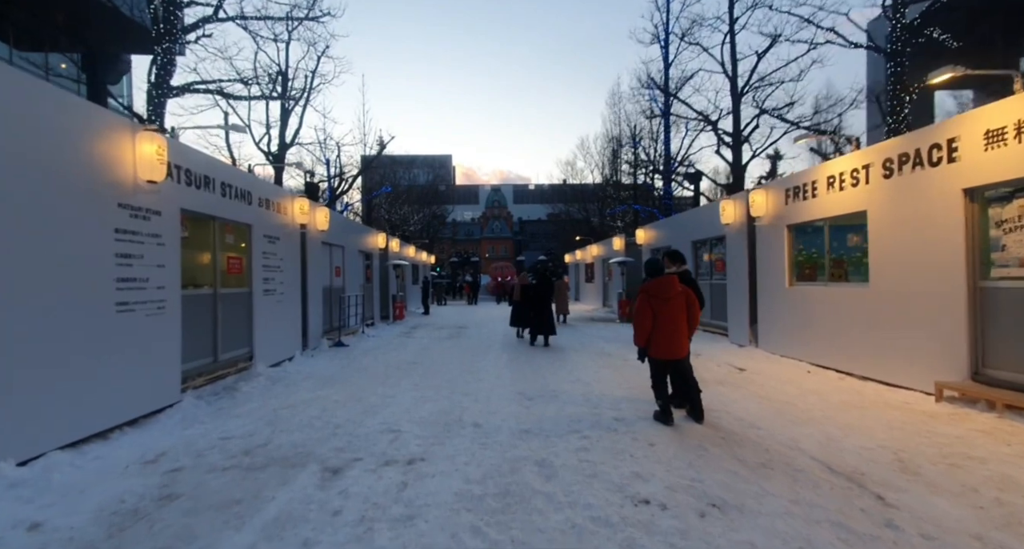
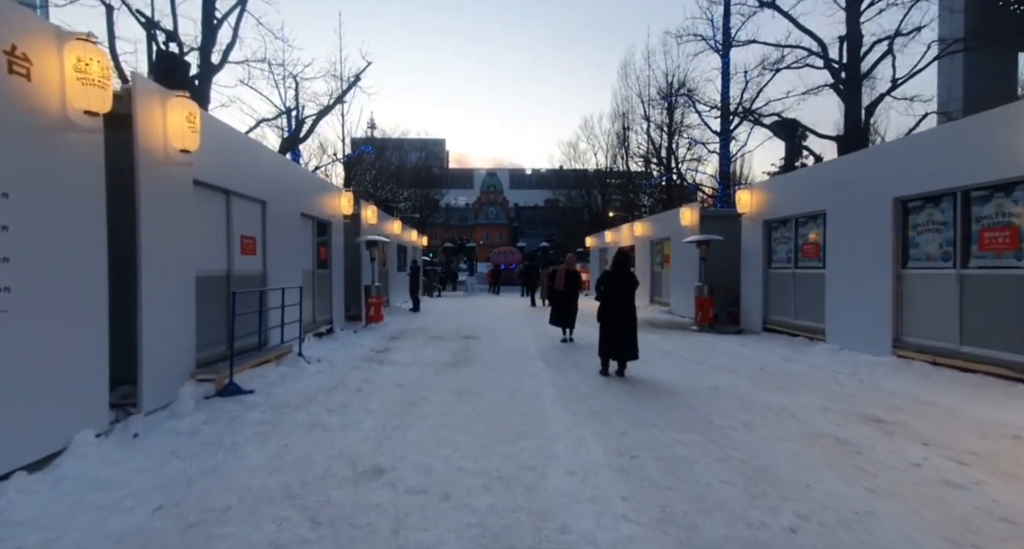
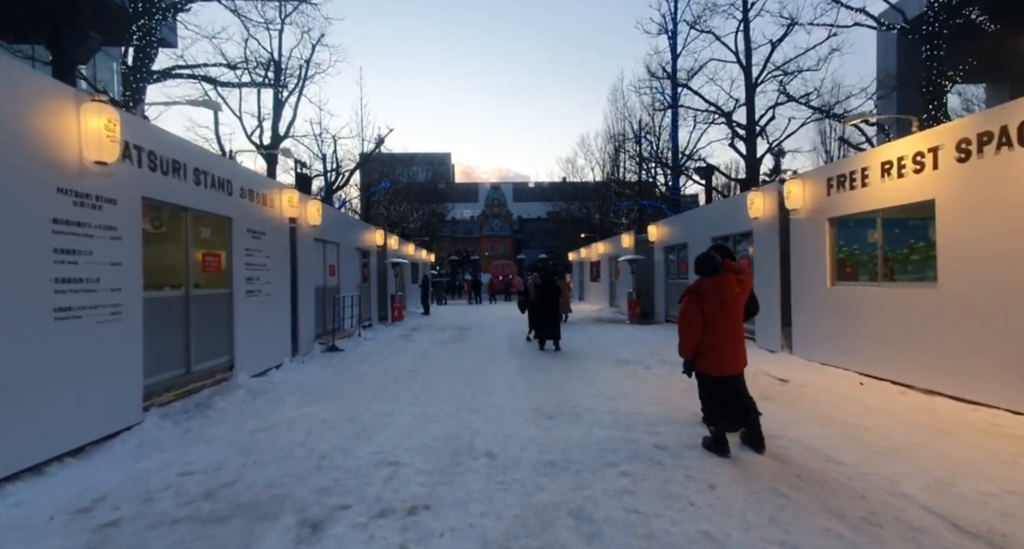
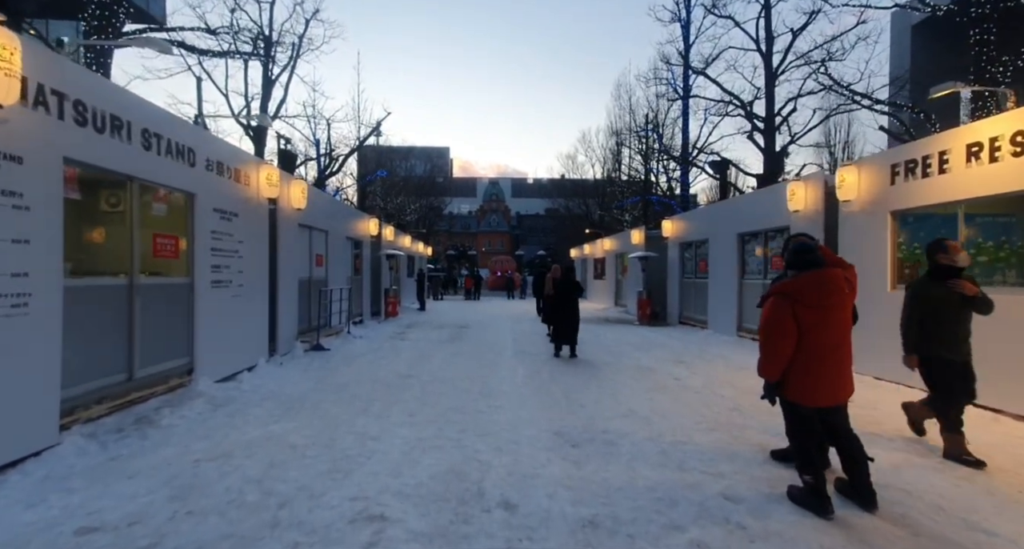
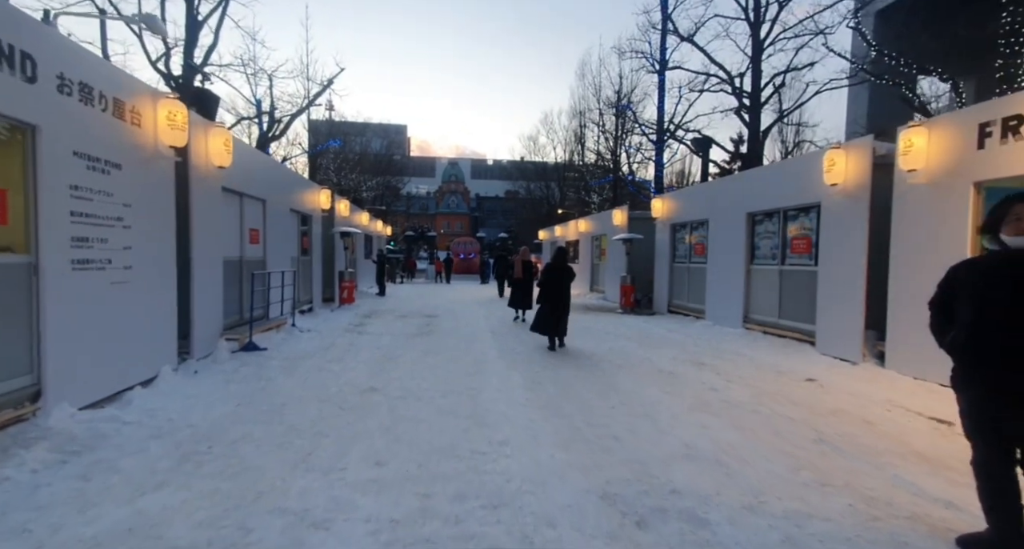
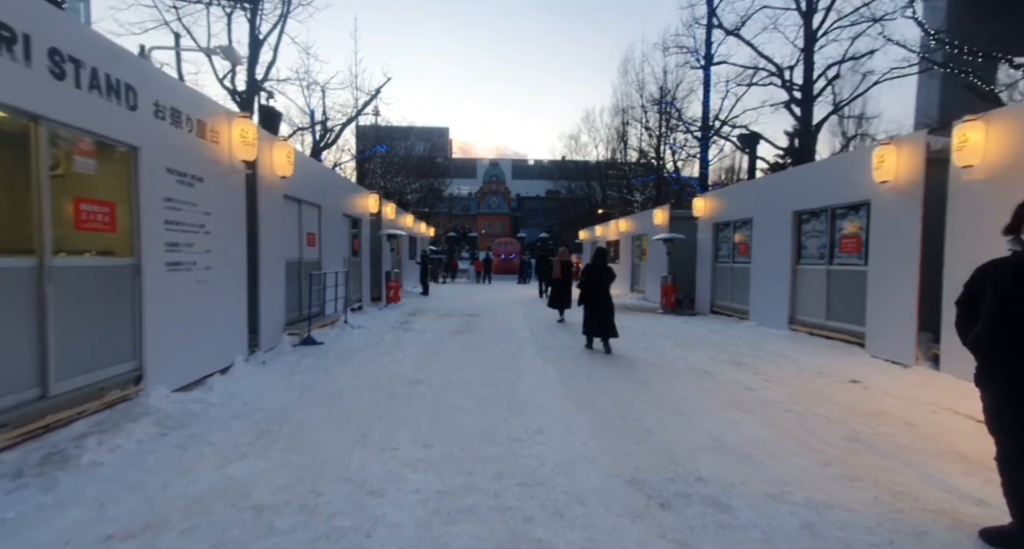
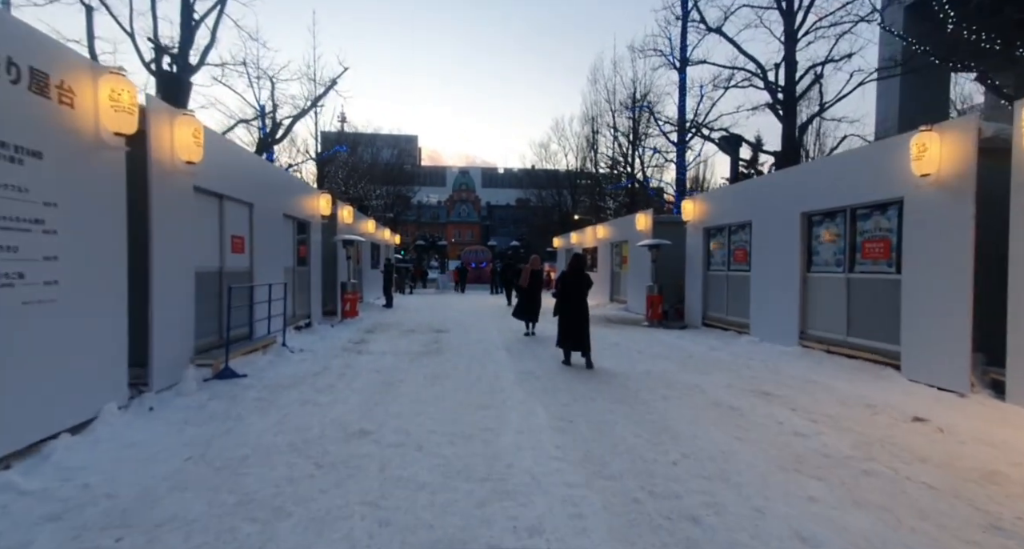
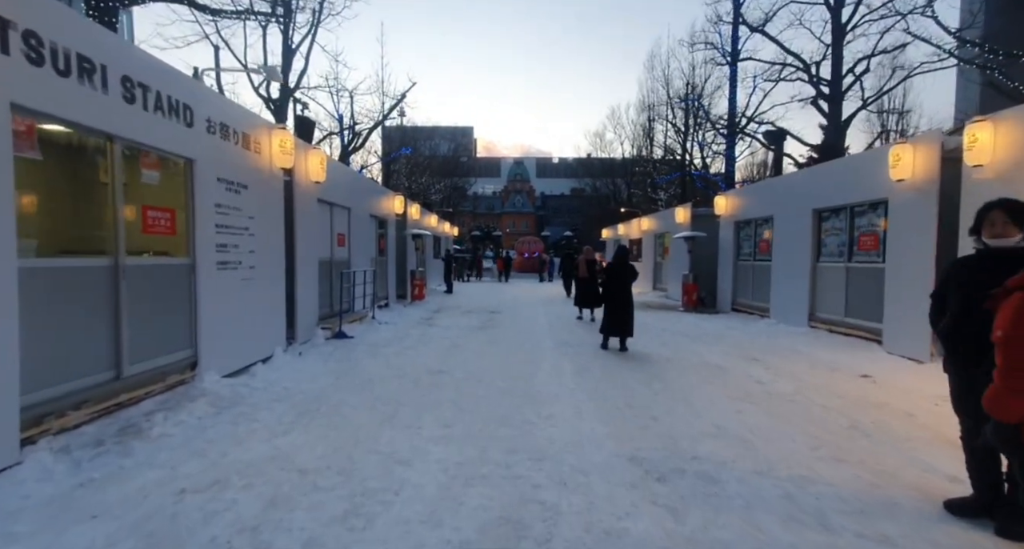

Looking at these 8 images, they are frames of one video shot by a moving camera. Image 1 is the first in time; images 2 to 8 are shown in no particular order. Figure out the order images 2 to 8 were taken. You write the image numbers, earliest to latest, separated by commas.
3, 4, 8, 6, 5, 7, 2
